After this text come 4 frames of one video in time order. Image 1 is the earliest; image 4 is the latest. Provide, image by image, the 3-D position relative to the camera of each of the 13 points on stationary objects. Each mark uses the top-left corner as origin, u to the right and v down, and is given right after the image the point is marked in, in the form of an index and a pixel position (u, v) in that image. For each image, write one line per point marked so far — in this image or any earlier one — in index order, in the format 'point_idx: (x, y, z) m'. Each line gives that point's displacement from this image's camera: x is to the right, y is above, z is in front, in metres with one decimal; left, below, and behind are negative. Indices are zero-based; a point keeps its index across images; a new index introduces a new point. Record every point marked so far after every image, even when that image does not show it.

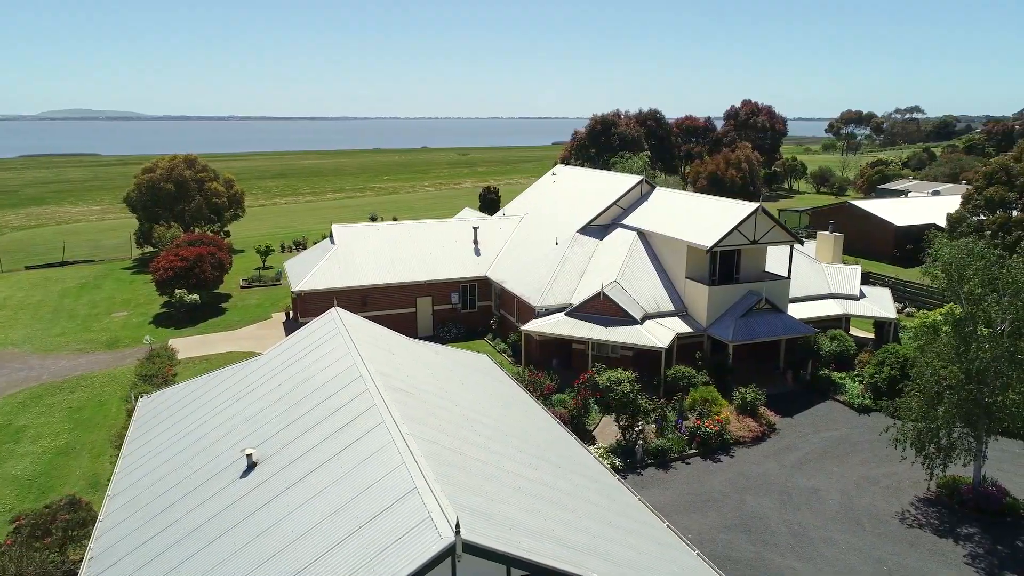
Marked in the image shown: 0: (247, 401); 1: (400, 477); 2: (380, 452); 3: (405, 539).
0: (-5.6, -2.4, +14.4) m
1: (-1.4, -2.5, +9.1) m
2: (-1.9, -2.4, +10.0) m
3: (-1.2, -2.9, +7.9) m
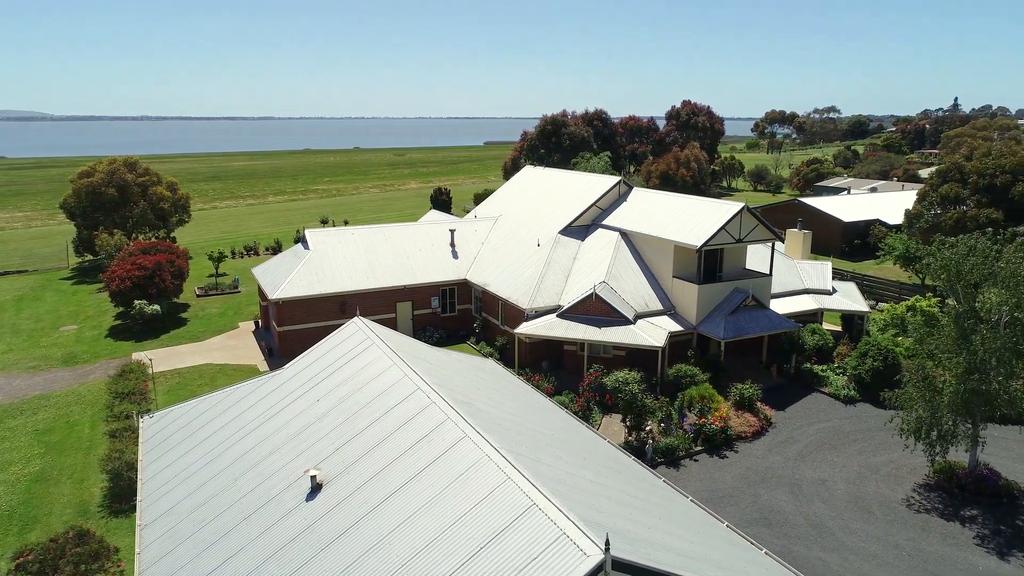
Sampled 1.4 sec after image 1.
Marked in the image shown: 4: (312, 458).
0: (-4.6, -2.7, +13.7) m
1: (0.0, -2.7, +8.8) m
2: (-0.5, -2.6, +9.6) m
3: (+0.4, -3.1, +7.7) m
4: (-3.5, -3.0, +11.9) m
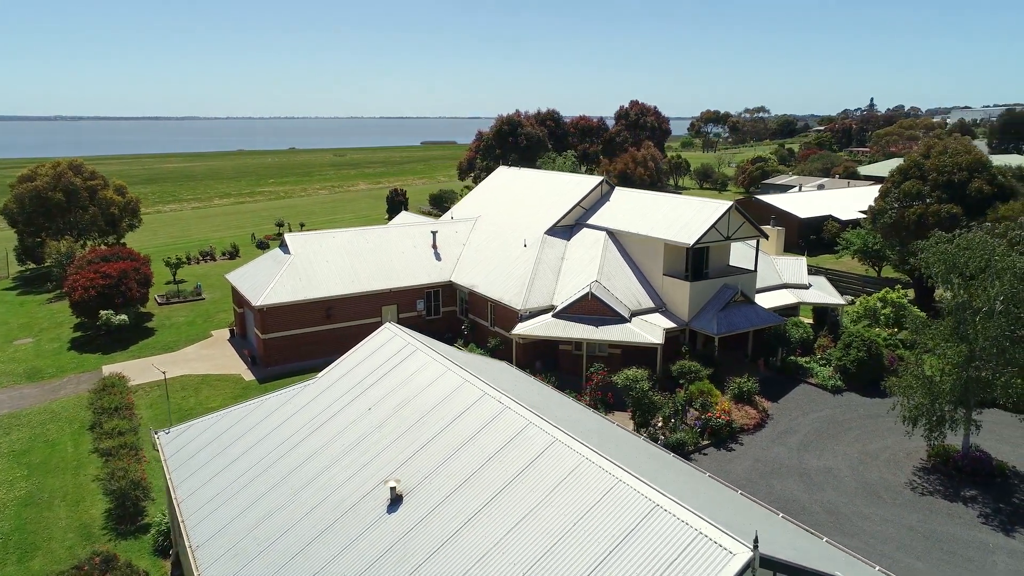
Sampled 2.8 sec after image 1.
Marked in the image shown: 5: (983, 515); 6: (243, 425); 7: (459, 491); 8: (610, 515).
0: (-3.5, -2.8, +13.3) m
1: (+1.5, -2.7, +8.9) m
2: (+0.9, -2.6, +9.6) m
3: (+2.0, -3.1, +7.7) m
4: (-2.2, -3.1, +11.6) m
5: (+13.0, -6.3, +18.7) m
6: (-6.0, -3.0, +15.2) m
7: (-0.8, -3.1, +10.3) m
8: (+1.2, -2.9, +8.7) m
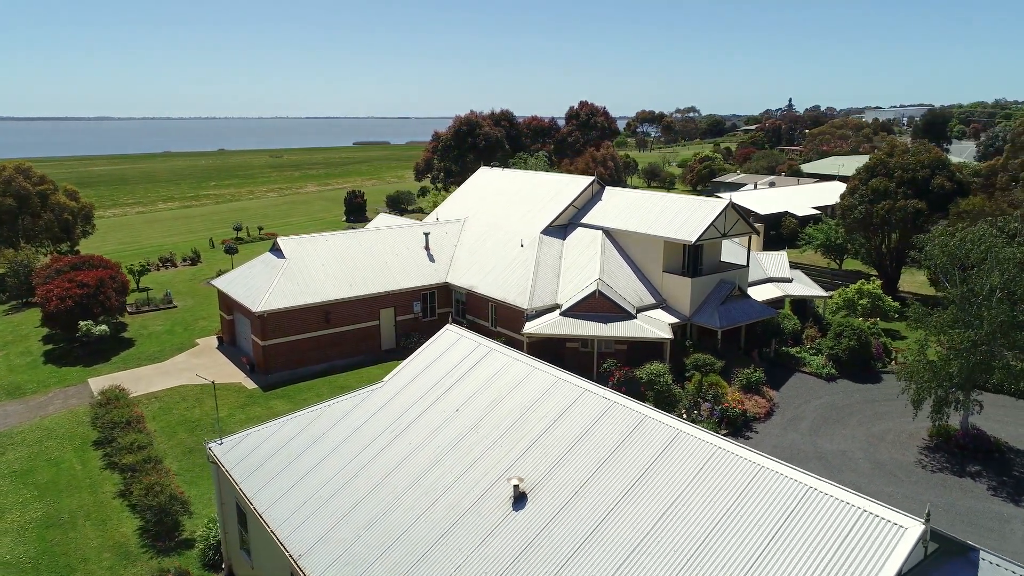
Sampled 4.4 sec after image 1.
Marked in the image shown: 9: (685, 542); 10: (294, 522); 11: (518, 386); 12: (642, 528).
0: (-1.8, -2.9, +13.4) m
1: (+3.6, -2.6, +9.4) m
2: (+2.9, -2.6, +10.1) m
3: (+4.2, -3.0, +8.3) m
4: (-0.4, -3.1, +11.8) m
5: (+14.2, -5.9, +20.2) m
6: (-4.5, -3.2, +15.0) m
7: (+1.2, -3.1, +10.6) m
8: (+3.3, -2.9, +9.2) m
9: (+2.3, -3.4, +9.2) m
10: (-4.0, -4.4, +12.7) m
11: (0.0, -2.0, +13.4) m
12: (+1.8, -3.4, +9.6) m
